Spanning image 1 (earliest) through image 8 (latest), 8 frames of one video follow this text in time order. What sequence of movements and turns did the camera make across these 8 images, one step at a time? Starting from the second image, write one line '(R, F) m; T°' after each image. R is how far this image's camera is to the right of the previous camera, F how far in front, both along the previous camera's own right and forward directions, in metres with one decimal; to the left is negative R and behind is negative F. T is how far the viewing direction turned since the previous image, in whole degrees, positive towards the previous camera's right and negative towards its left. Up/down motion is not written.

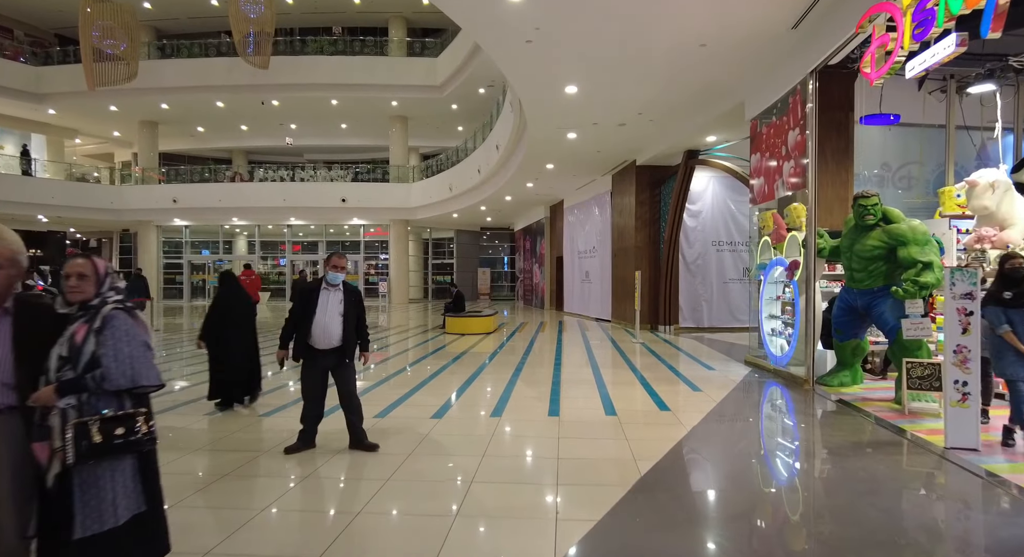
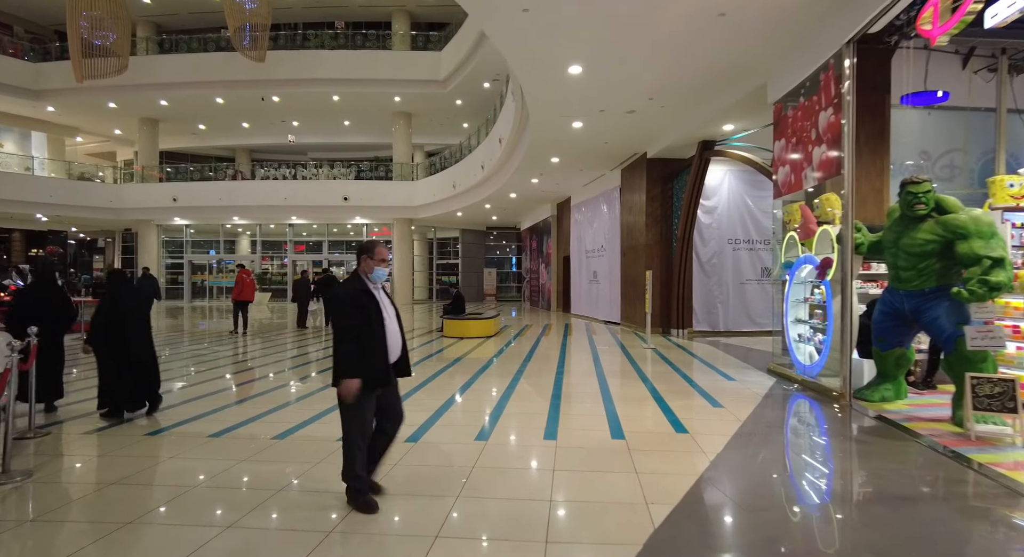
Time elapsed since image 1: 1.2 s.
(+0.1, +0.6) m; -1°
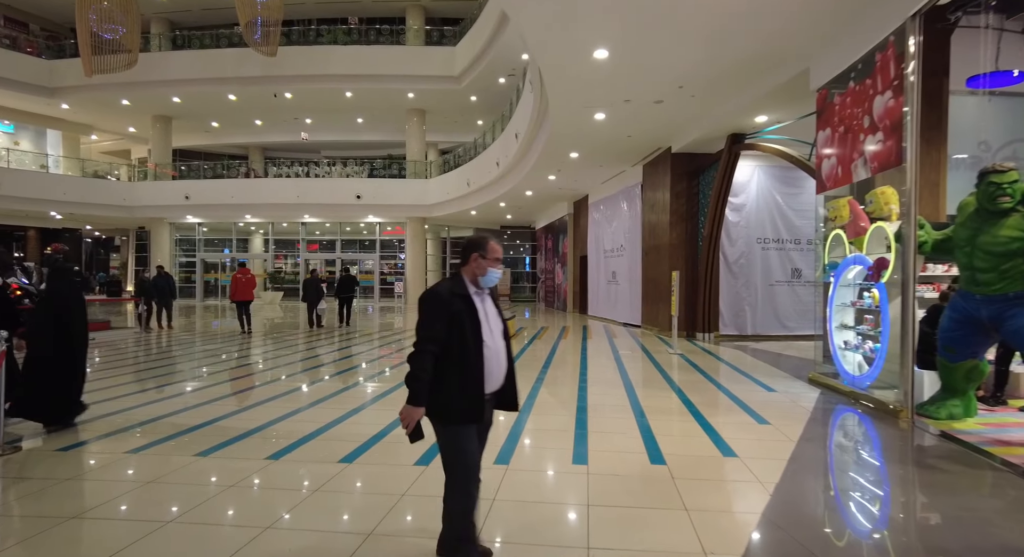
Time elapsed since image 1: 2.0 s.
(-0.1, +0.4) m; -1°
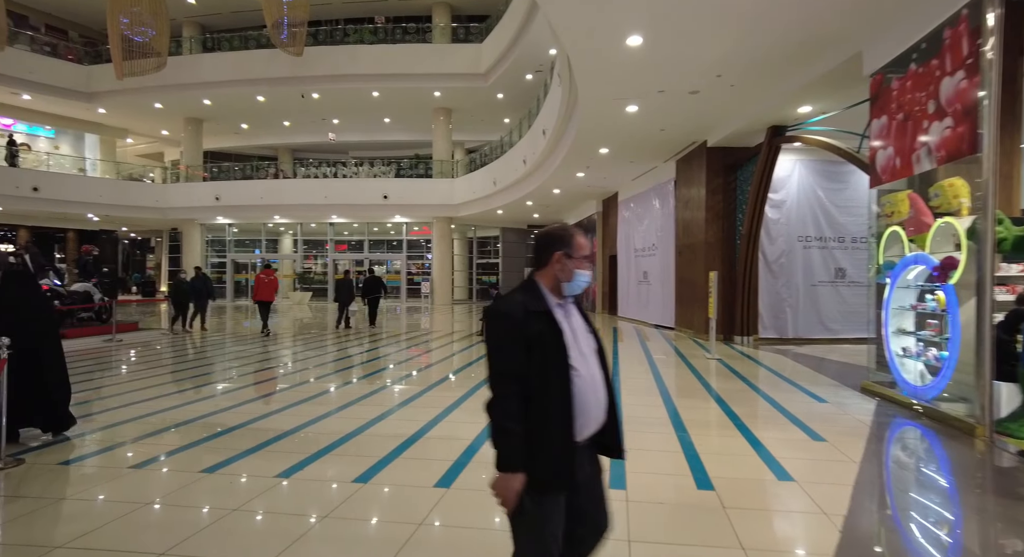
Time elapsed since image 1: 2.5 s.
(0.0, +0.3) m; -3°
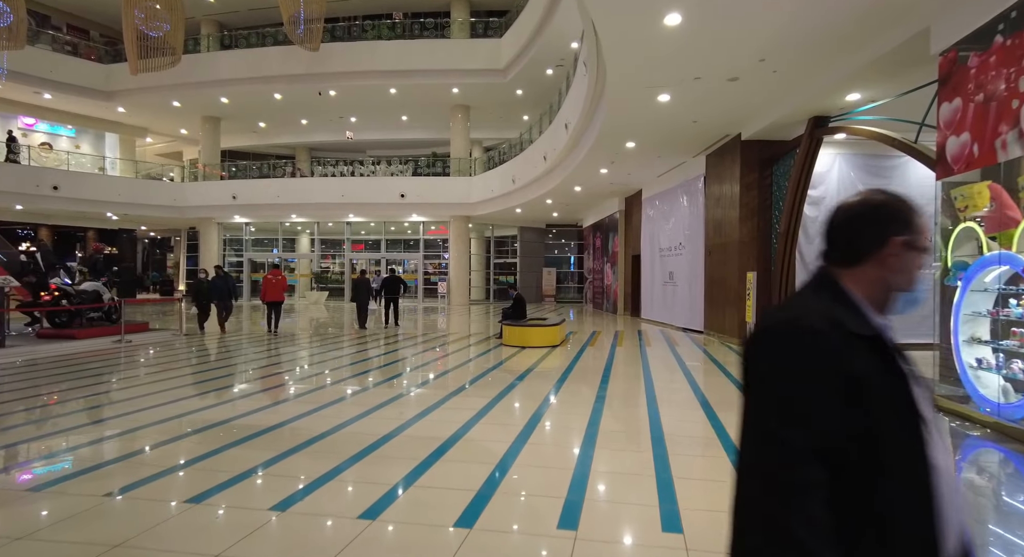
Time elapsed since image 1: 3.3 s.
(-0.1, +0.4) m; -2°
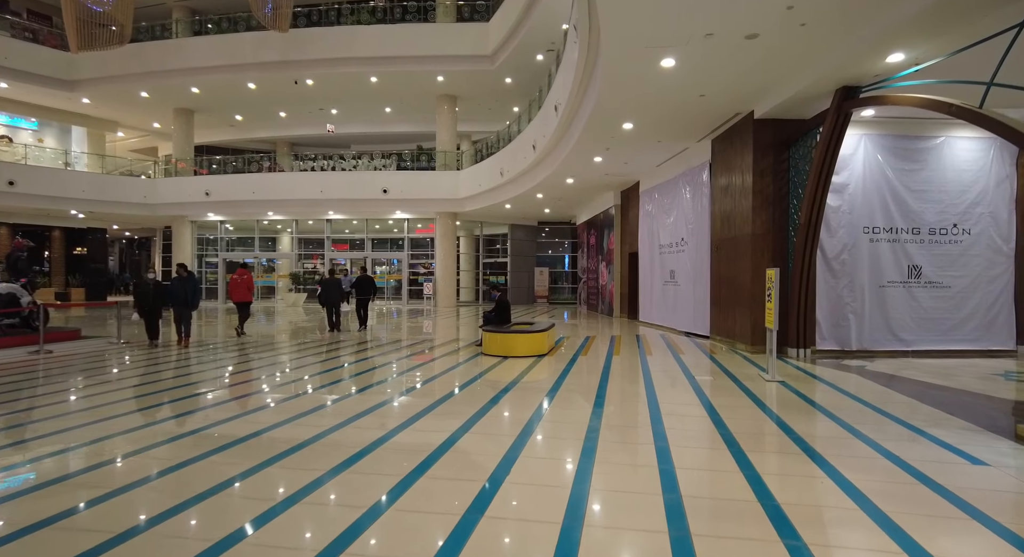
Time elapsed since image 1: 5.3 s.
(+0.2, +1.1) m; 0°
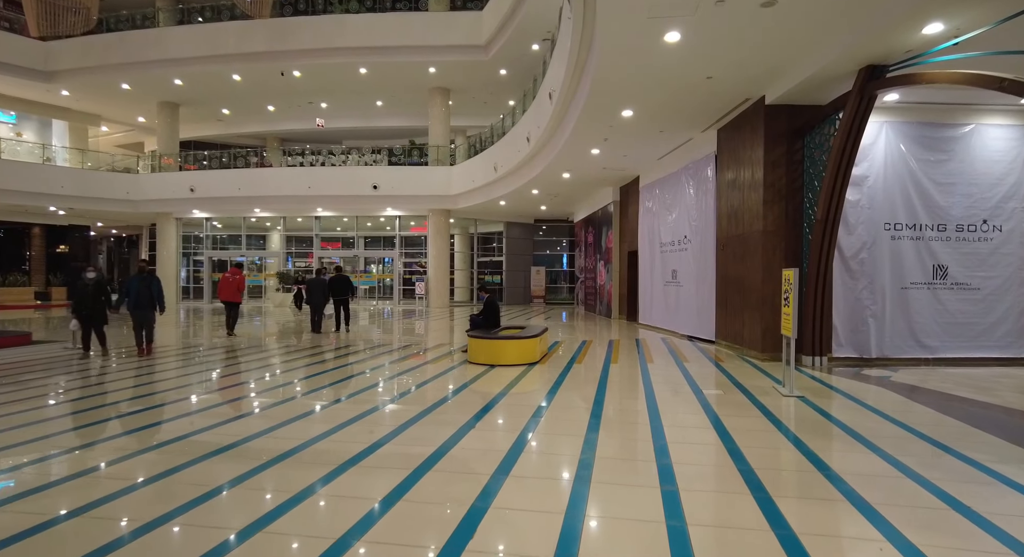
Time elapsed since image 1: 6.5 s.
(+0.1, +0.7) m; 0°
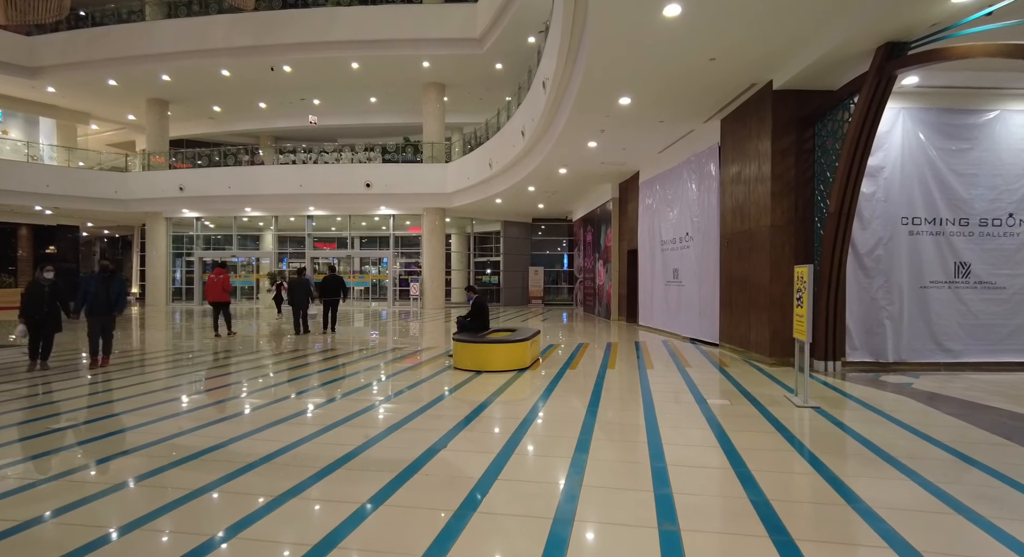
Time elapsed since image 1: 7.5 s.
(+0.2, +0.5) m; 0°
